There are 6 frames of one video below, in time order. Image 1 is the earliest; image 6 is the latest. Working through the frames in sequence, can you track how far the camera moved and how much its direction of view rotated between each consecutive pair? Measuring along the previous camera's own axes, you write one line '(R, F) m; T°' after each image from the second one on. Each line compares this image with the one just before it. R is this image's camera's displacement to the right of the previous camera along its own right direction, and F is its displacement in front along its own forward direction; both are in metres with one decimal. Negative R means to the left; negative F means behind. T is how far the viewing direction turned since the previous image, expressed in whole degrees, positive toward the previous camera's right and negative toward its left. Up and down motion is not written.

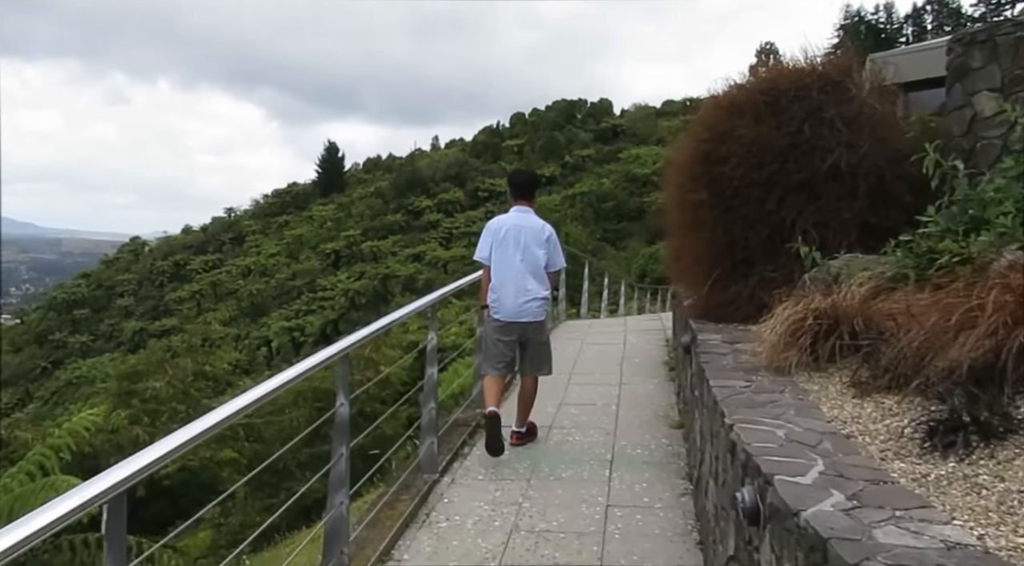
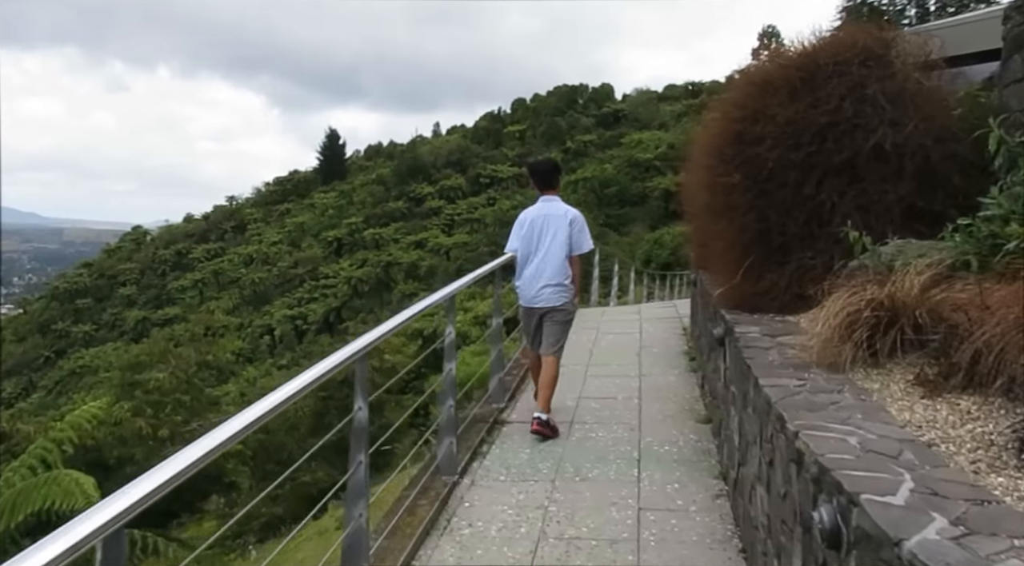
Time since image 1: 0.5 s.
(-0.1, +0.2) m; 0°
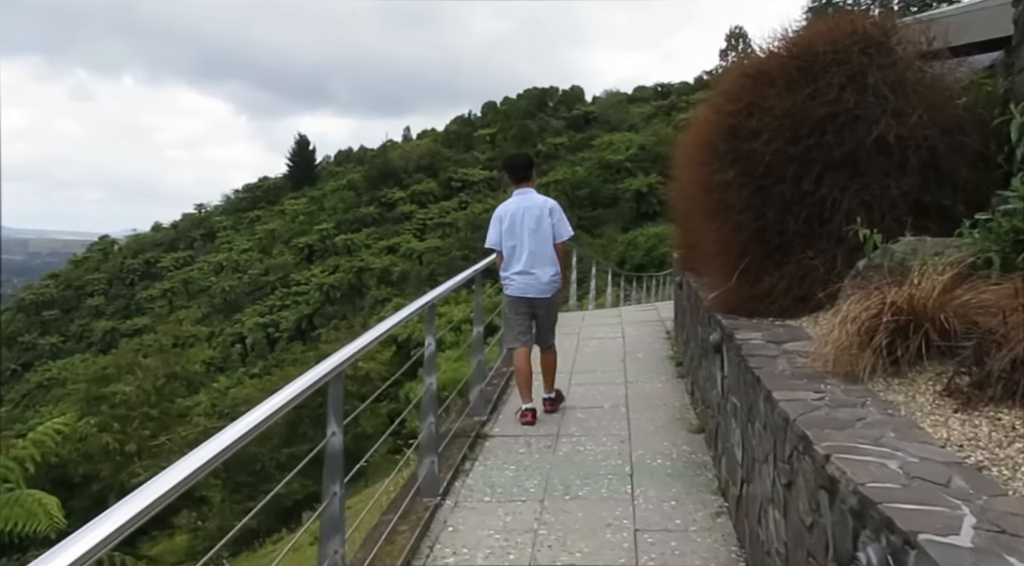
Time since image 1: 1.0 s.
(0.0, +0.3) m; +2°
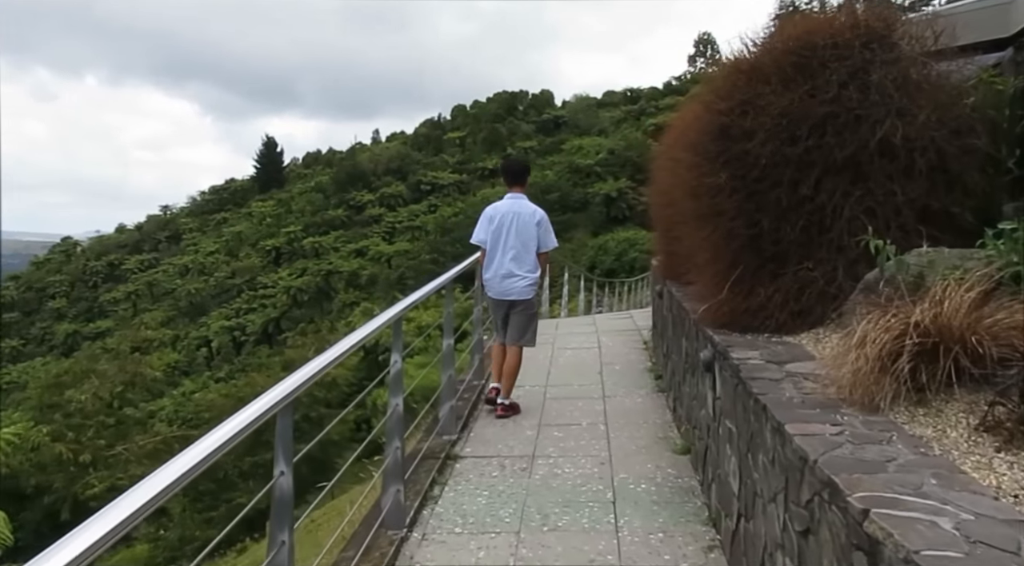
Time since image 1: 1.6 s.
(0.0, +0.3) m; +2°
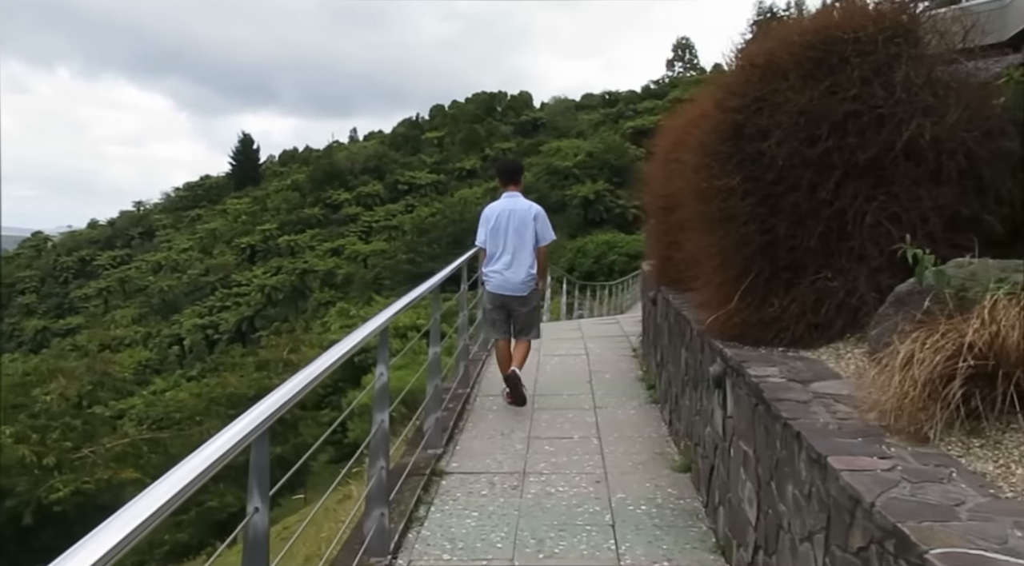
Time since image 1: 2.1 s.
(-0.1, +0.3) m; +2°
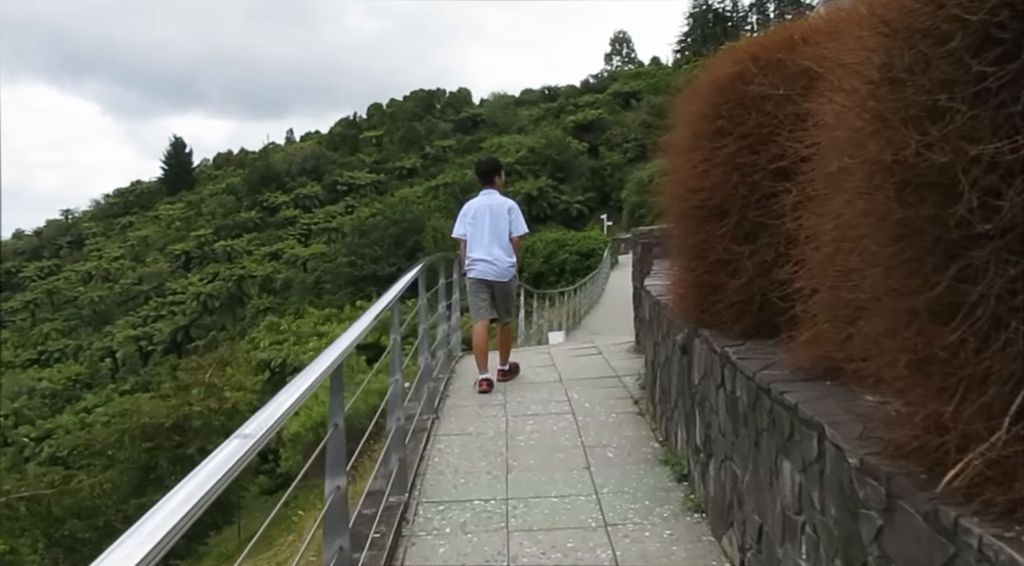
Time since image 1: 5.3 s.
(0.0, +1.9) m; +5°
